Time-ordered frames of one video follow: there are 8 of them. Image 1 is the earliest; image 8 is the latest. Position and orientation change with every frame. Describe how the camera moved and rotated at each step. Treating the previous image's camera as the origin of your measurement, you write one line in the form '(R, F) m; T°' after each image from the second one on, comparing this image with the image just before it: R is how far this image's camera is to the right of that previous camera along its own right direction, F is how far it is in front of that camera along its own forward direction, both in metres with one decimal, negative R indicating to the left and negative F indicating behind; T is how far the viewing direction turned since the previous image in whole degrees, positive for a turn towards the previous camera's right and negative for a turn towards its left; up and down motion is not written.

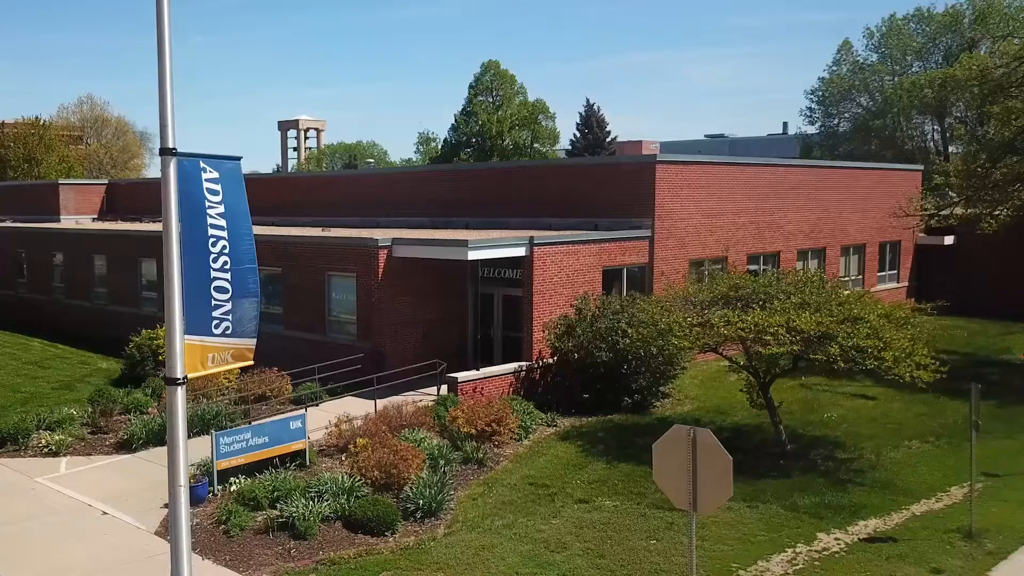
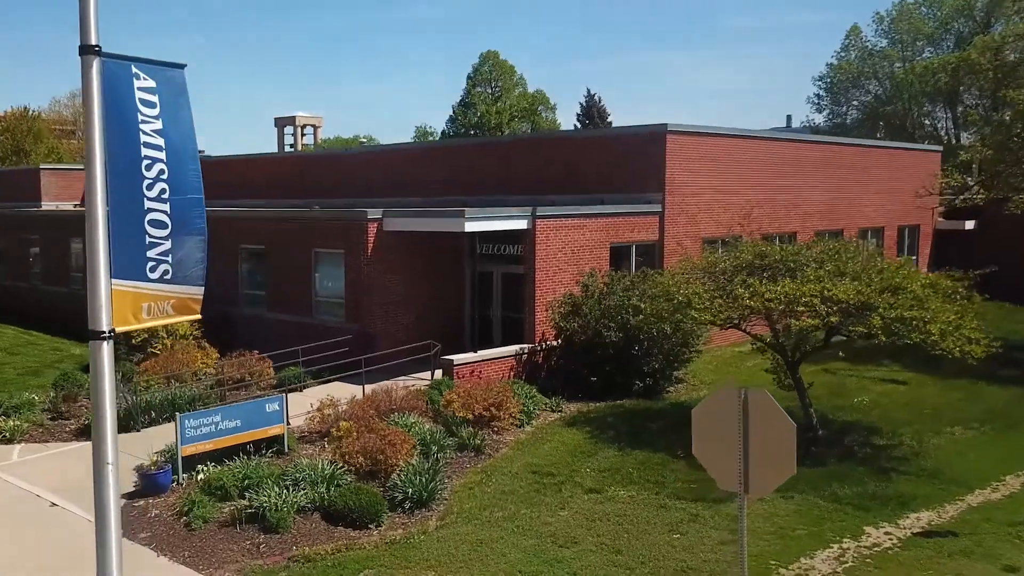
(0.0, +1.5) m; 0°
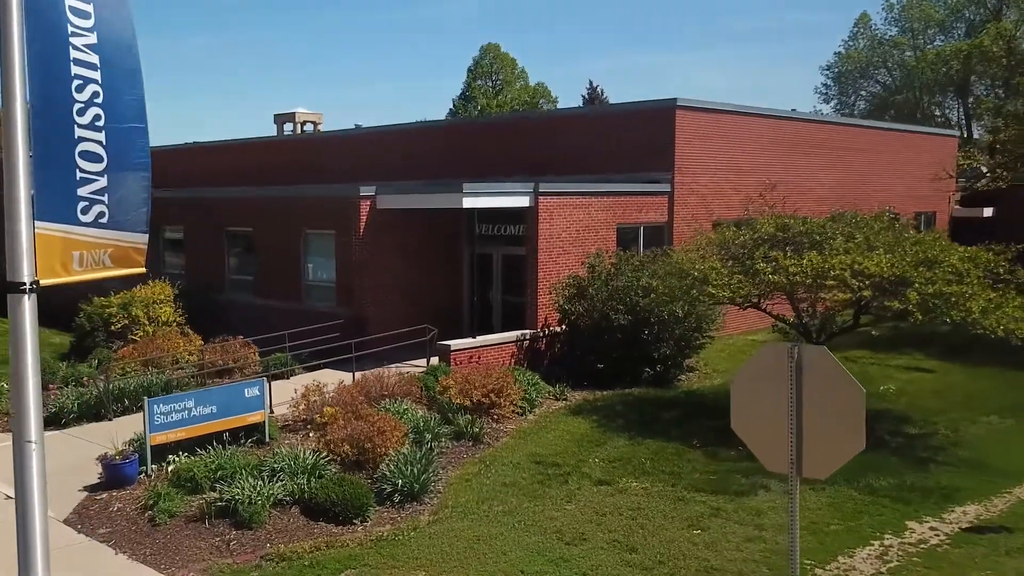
(0.0, +1.1) m; 0°
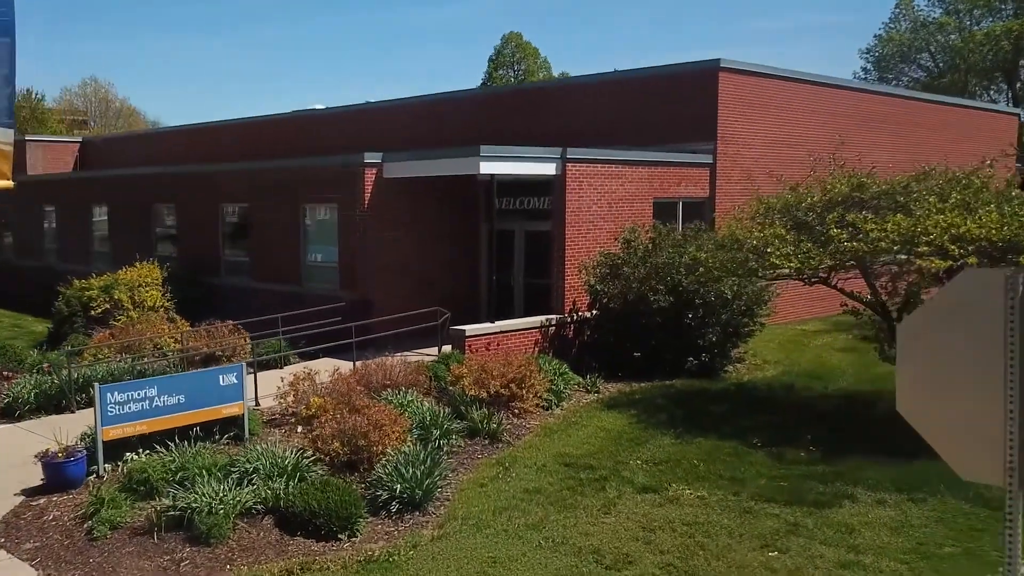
(0.0, +1.9) m; -1°
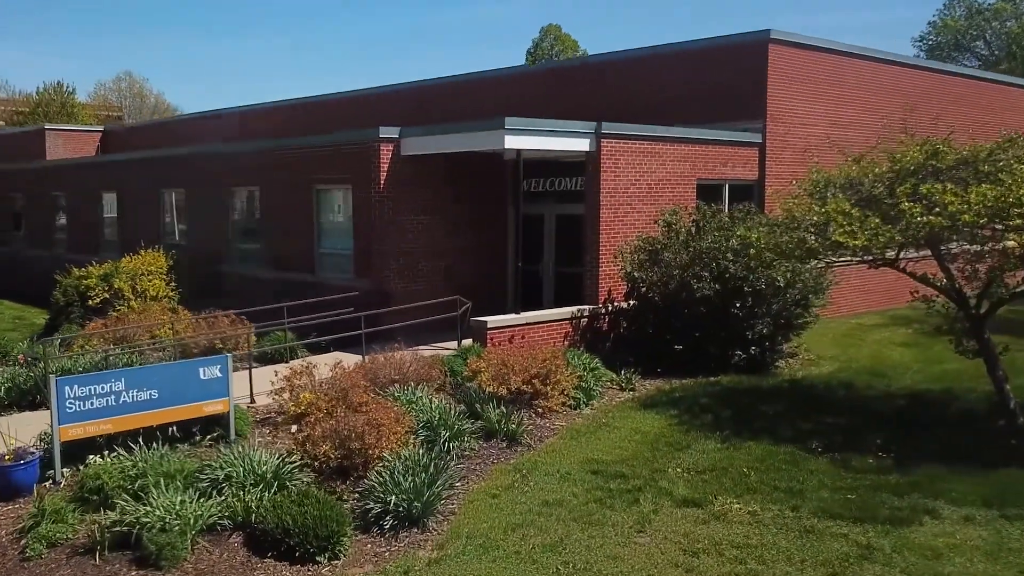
(+0.1, +1.3) m; -1°
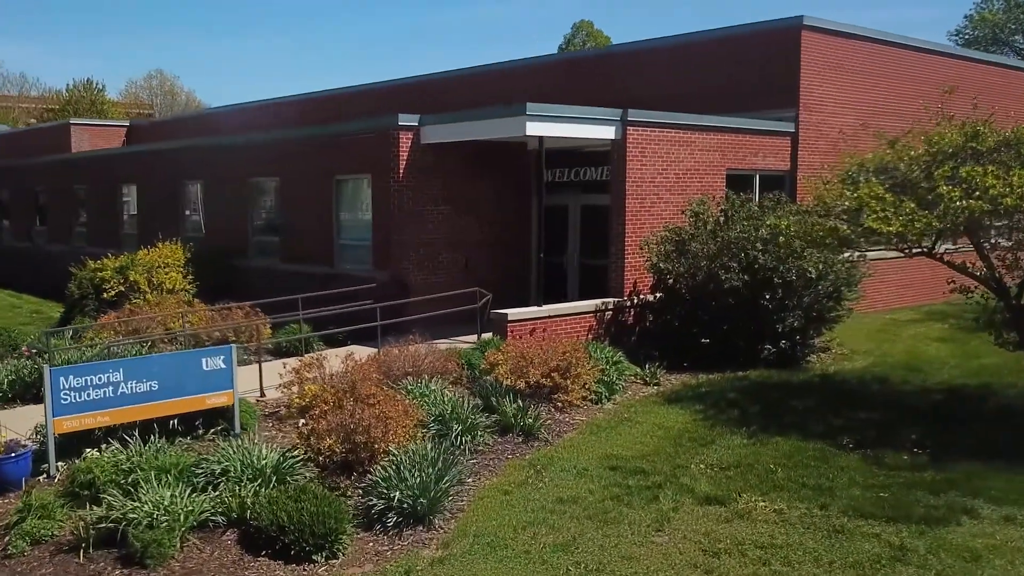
(+0.1, +0.4) m; -1°
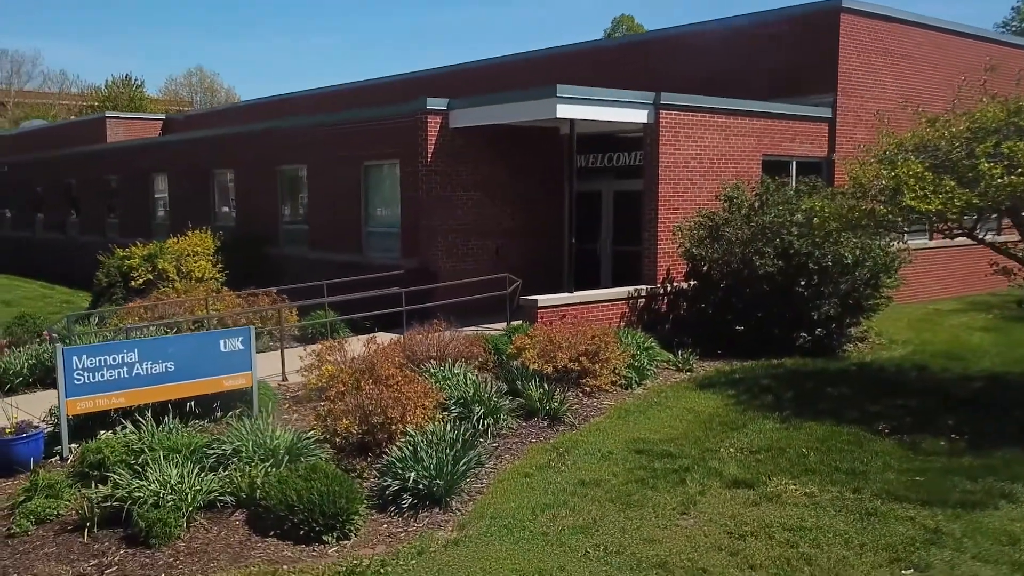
(+0.1, +0.2) m; -1°
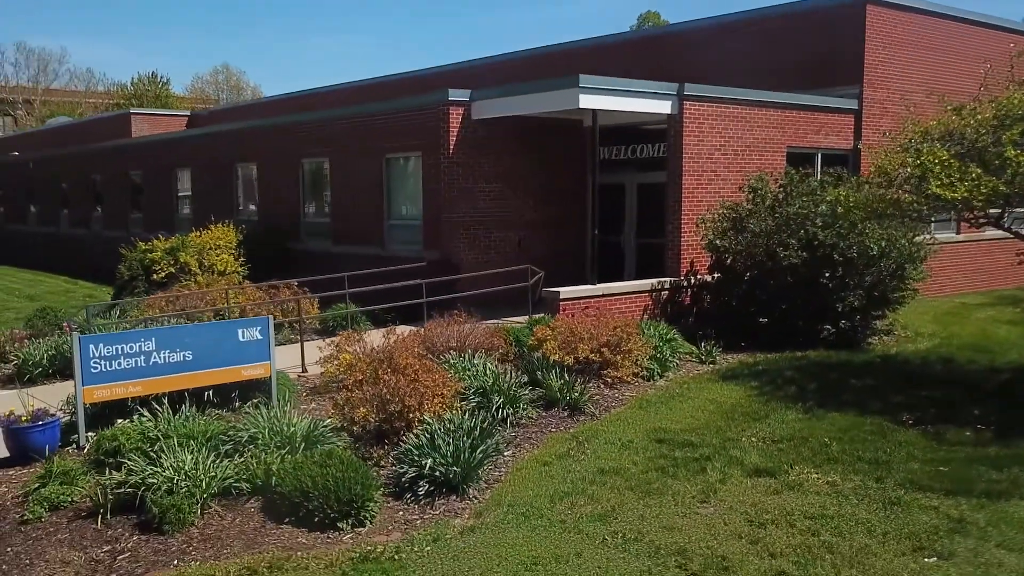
(0.0, +0.1) m; -1°
